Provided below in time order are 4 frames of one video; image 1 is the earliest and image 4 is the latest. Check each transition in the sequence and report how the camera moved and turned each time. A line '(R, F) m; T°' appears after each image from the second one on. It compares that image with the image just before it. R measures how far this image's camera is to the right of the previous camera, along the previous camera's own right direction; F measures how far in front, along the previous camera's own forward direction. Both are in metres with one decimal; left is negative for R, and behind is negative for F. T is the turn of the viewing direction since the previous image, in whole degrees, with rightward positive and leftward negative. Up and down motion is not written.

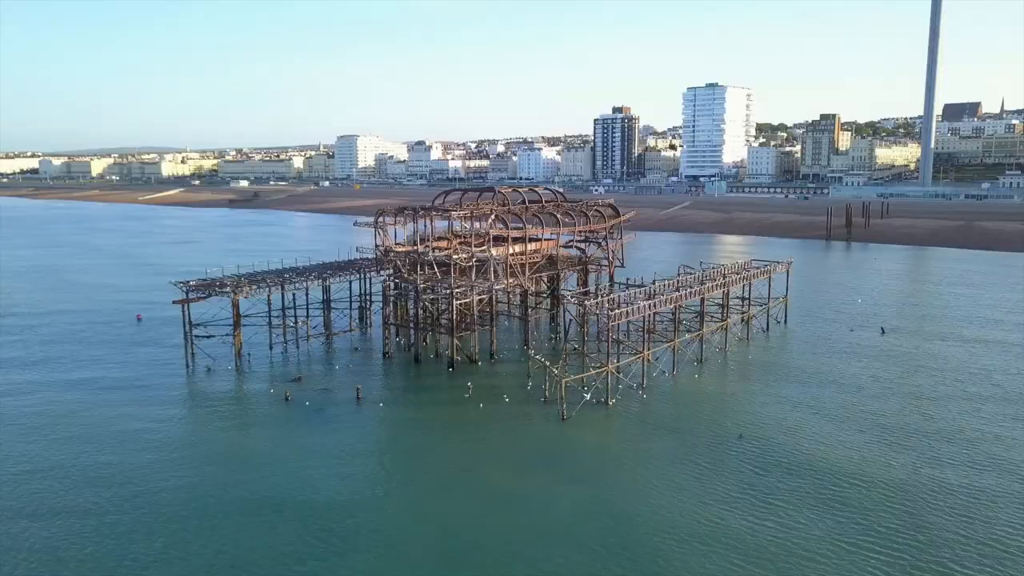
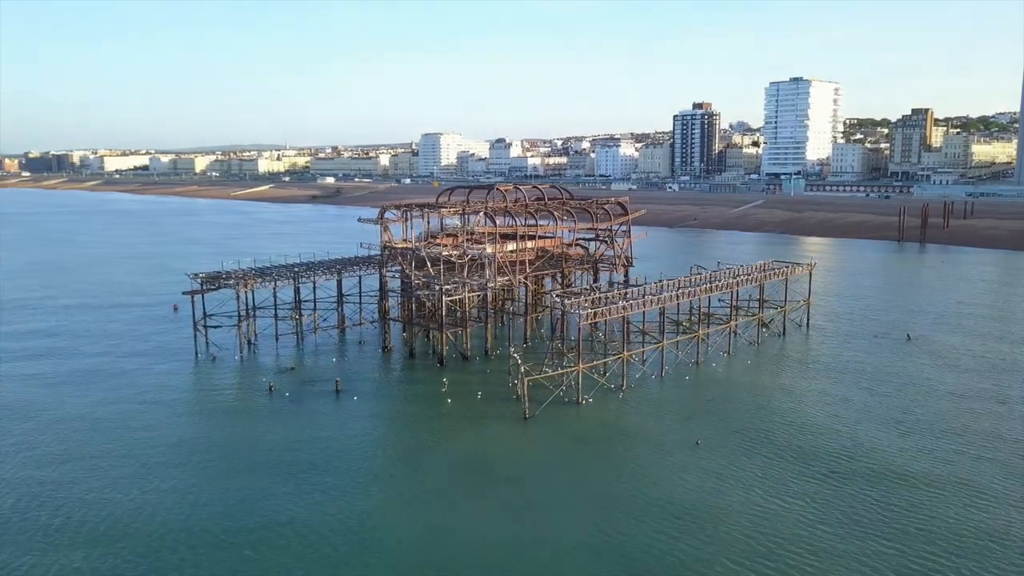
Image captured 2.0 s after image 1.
(+3.8, +0.2) m; -6°
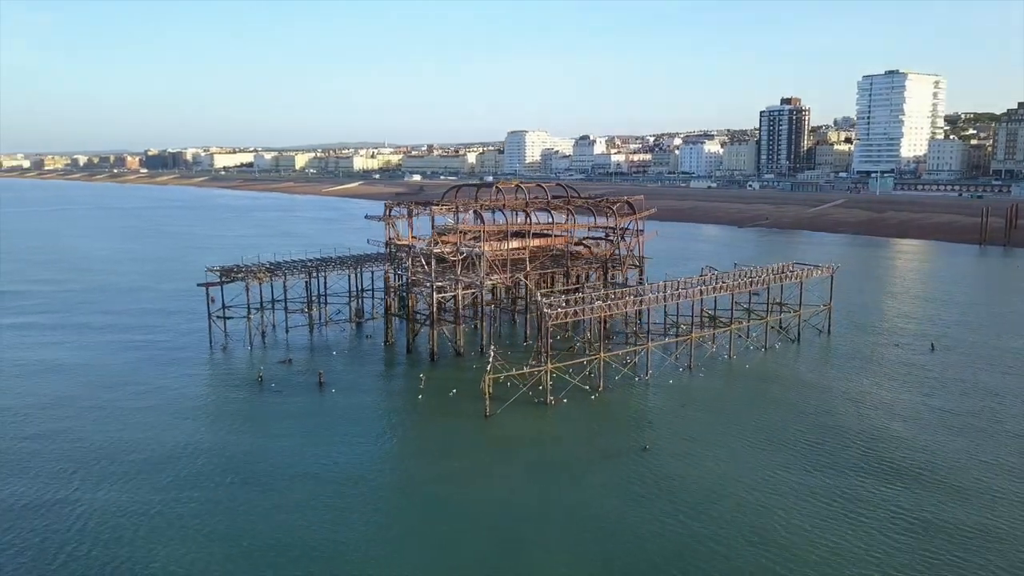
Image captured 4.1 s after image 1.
(+4.0, +0.2) m; -7°
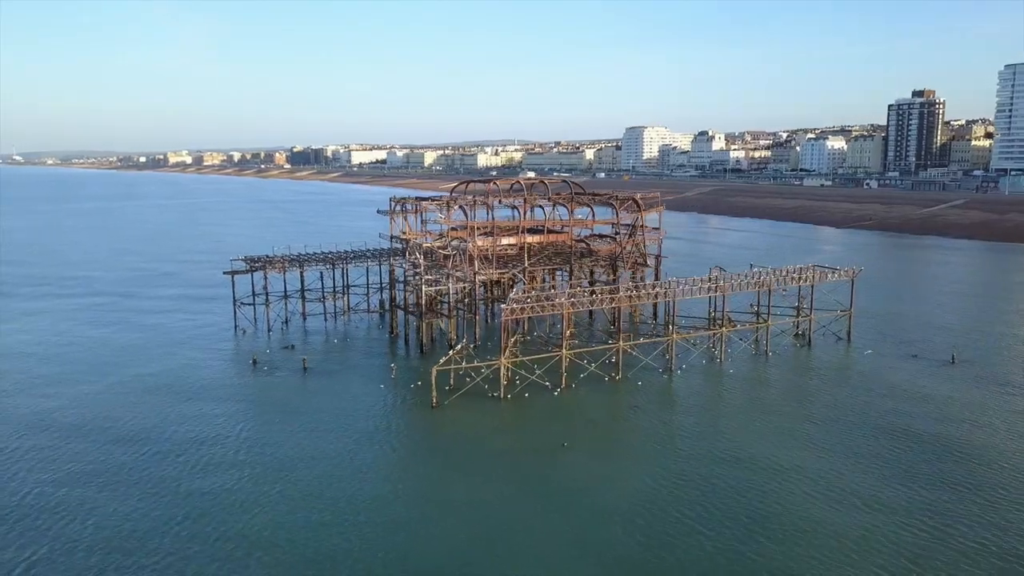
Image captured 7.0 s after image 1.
(+5.6, +0.1) m; -9°
